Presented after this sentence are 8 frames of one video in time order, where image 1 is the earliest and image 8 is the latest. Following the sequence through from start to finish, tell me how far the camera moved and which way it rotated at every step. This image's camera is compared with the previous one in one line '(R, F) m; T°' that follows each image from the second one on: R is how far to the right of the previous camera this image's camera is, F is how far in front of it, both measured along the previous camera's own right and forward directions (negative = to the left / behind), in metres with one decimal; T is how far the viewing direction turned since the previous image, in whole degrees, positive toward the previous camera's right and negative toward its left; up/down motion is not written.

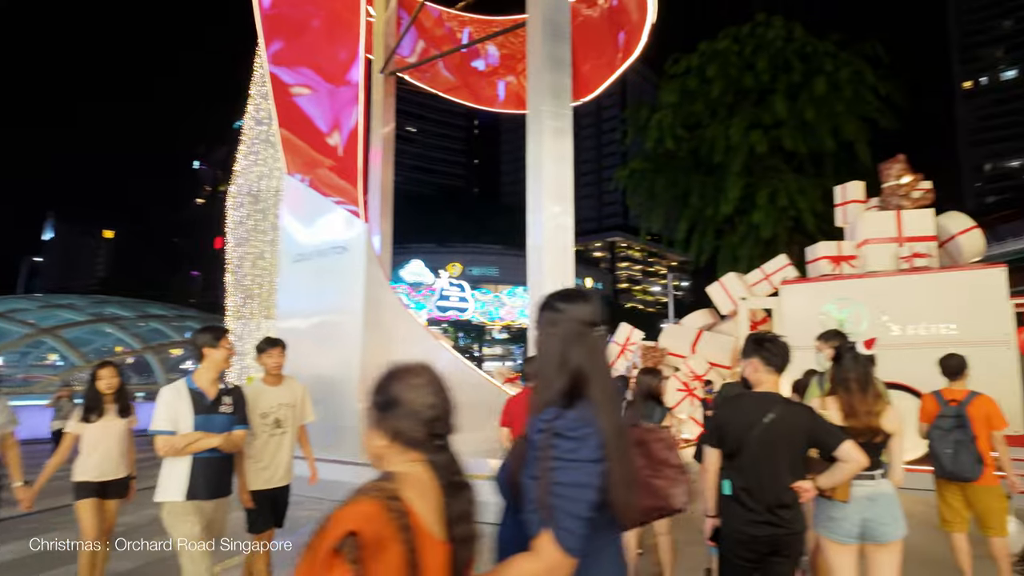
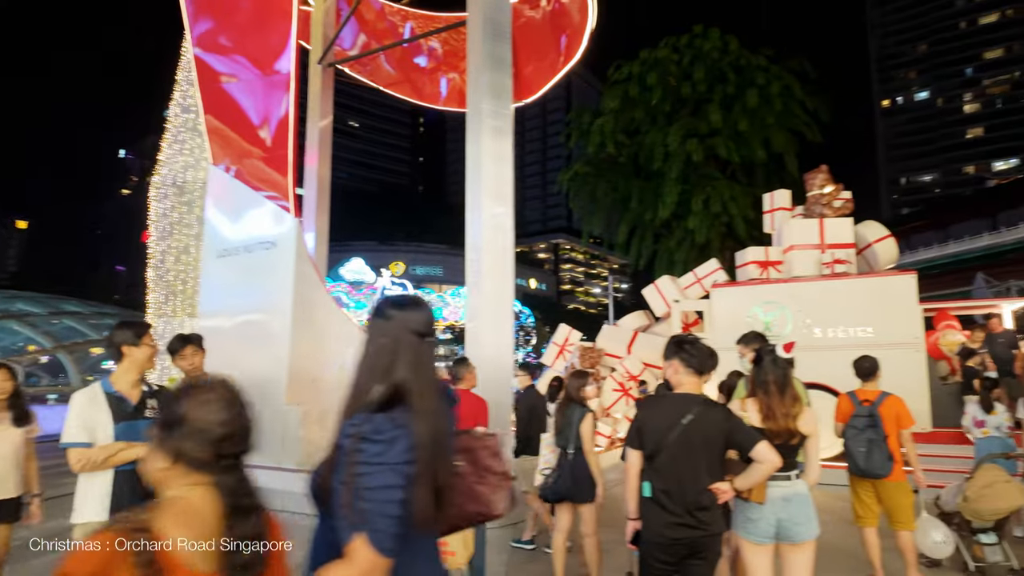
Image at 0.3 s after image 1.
(+0.1, +0.1) m; +5°
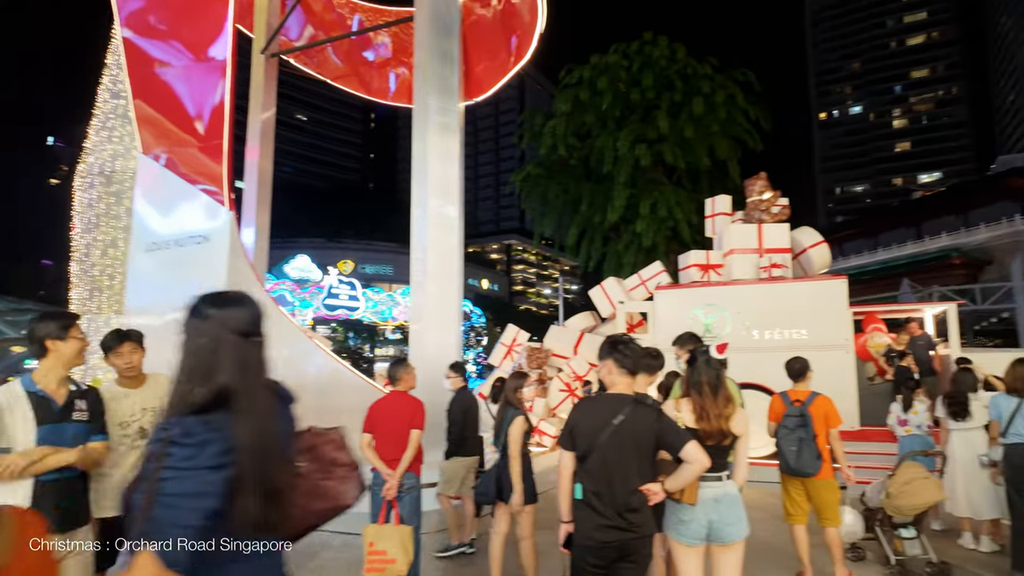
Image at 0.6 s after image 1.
(+0.1, +0.1) m; +5°
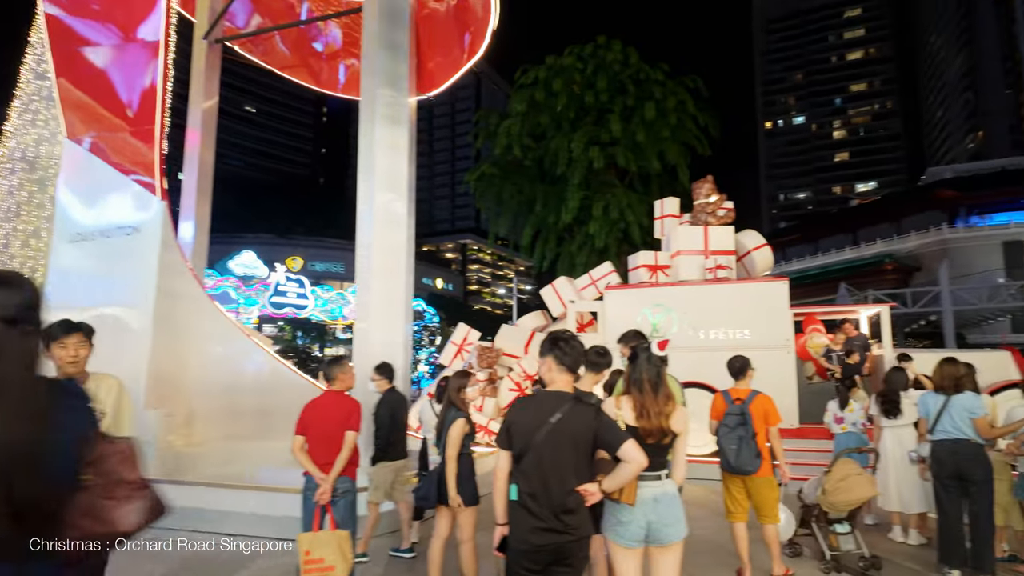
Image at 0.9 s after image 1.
(+0.1, +0.1) m; +4°
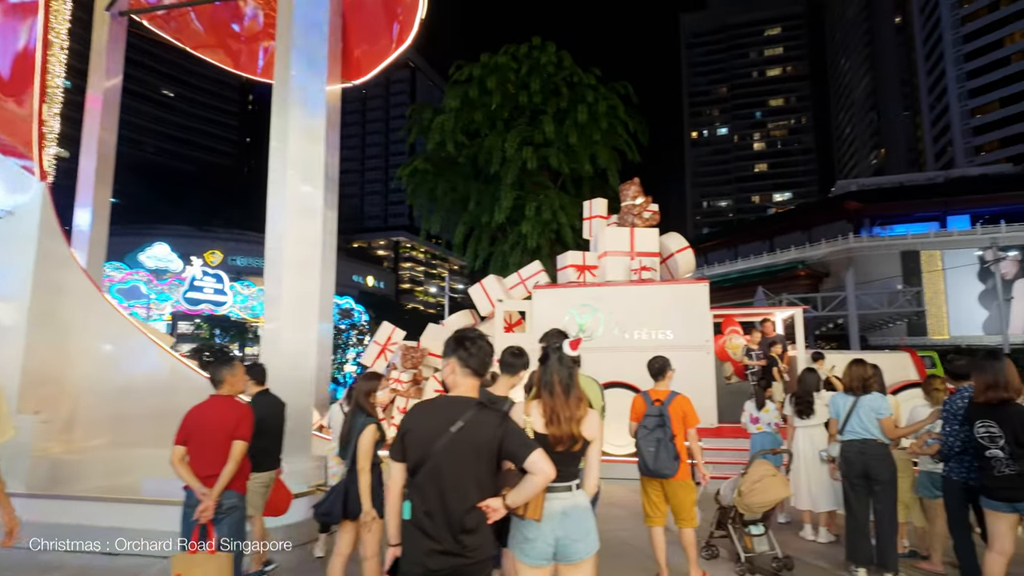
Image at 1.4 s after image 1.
(+0.1, +0.2) m; +6°
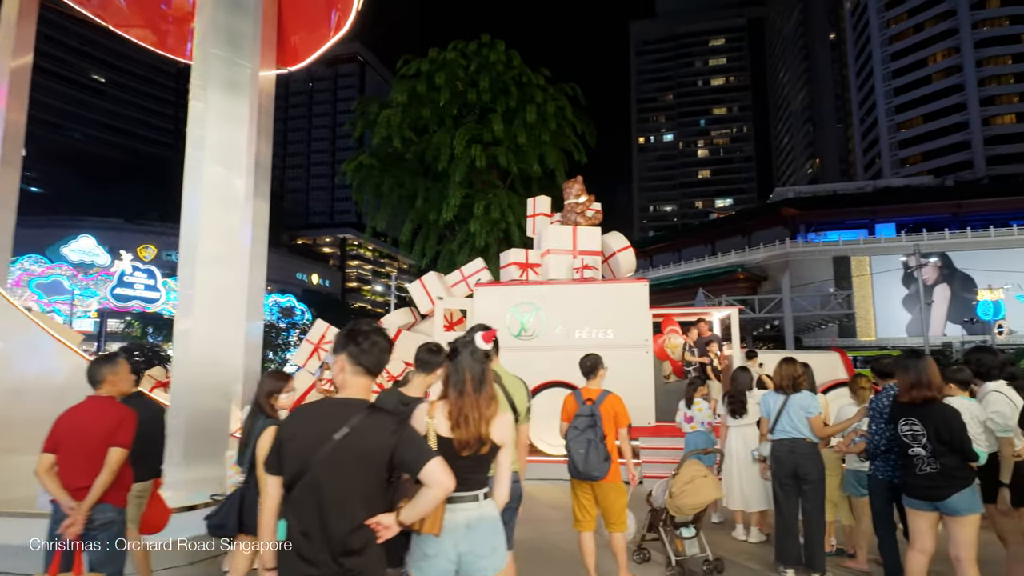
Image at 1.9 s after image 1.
(+0.2, +0.2) m; +5°
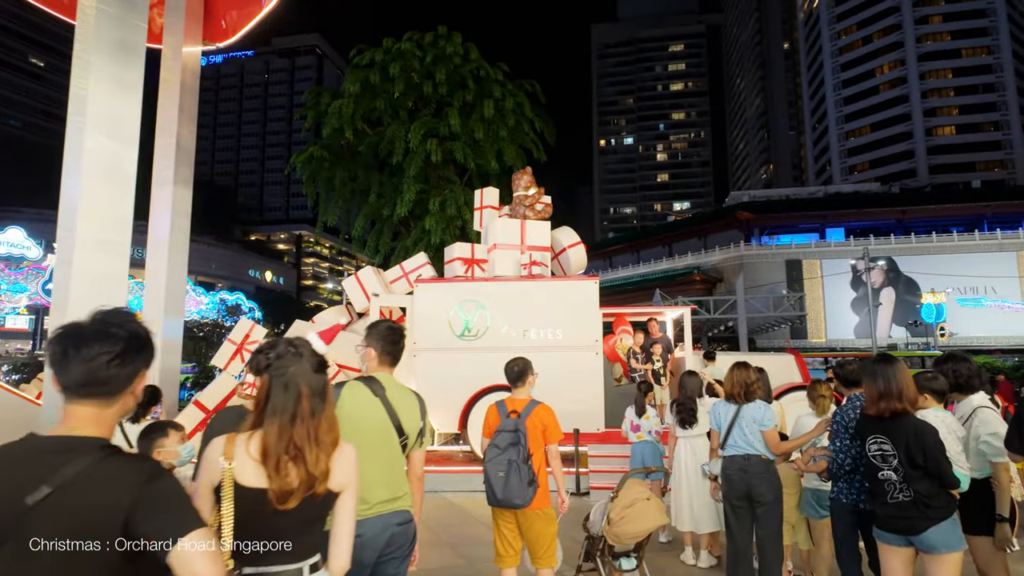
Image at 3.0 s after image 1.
(+0.3, +0.6) m; +4°
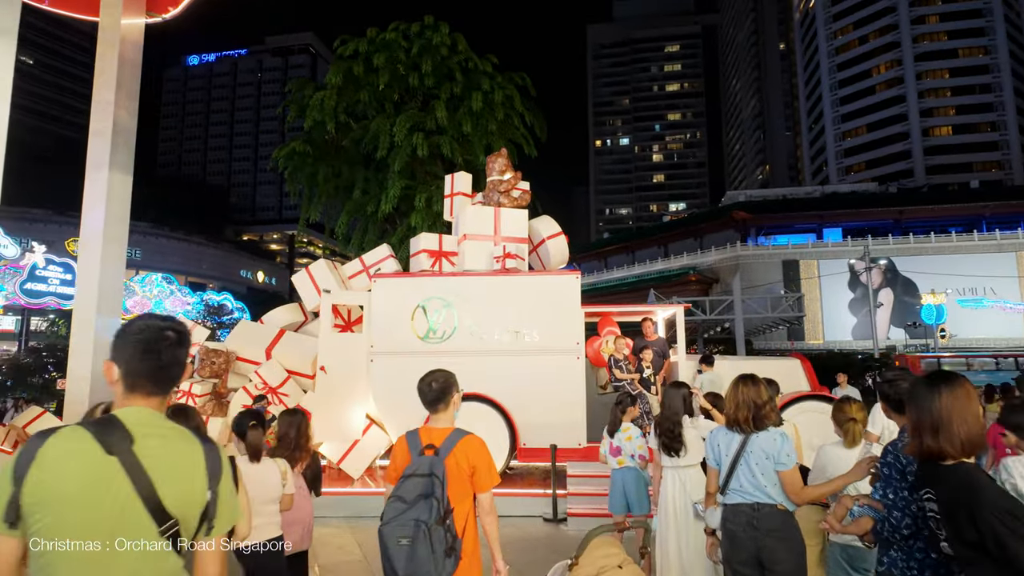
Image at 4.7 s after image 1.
(+0.3, +1.0) m; 0°
